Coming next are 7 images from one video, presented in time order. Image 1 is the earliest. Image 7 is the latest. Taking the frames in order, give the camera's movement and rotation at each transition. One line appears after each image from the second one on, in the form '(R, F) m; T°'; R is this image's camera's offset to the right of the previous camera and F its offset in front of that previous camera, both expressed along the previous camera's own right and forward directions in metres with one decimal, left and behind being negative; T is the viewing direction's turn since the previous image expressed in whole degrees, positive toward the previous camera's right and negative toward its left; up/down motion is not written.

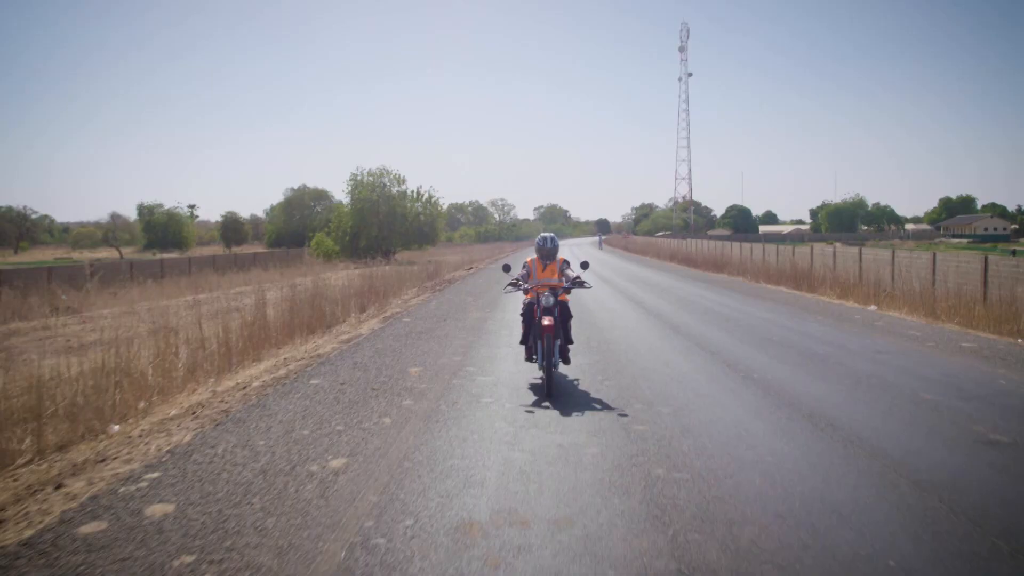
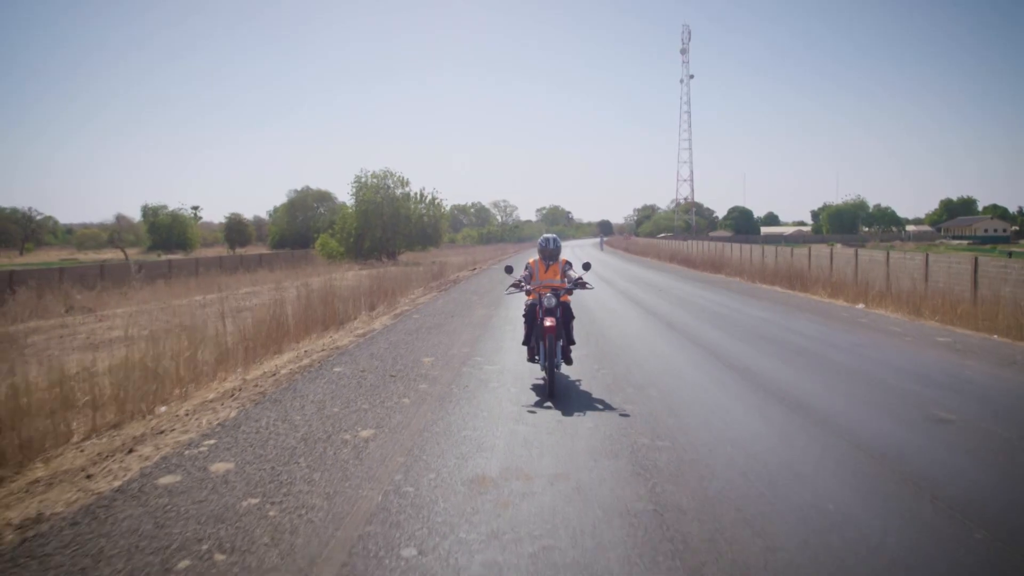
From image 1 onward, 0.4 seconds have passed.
(0.0, -0.8) m; 0°
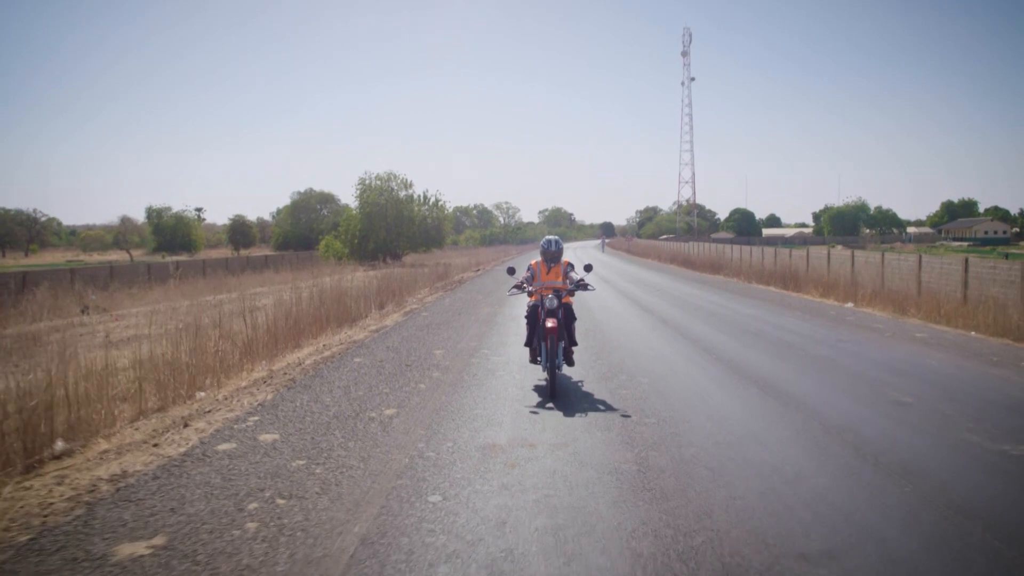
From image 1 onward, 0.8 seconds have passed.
(0.0, -0.9) m; 0°
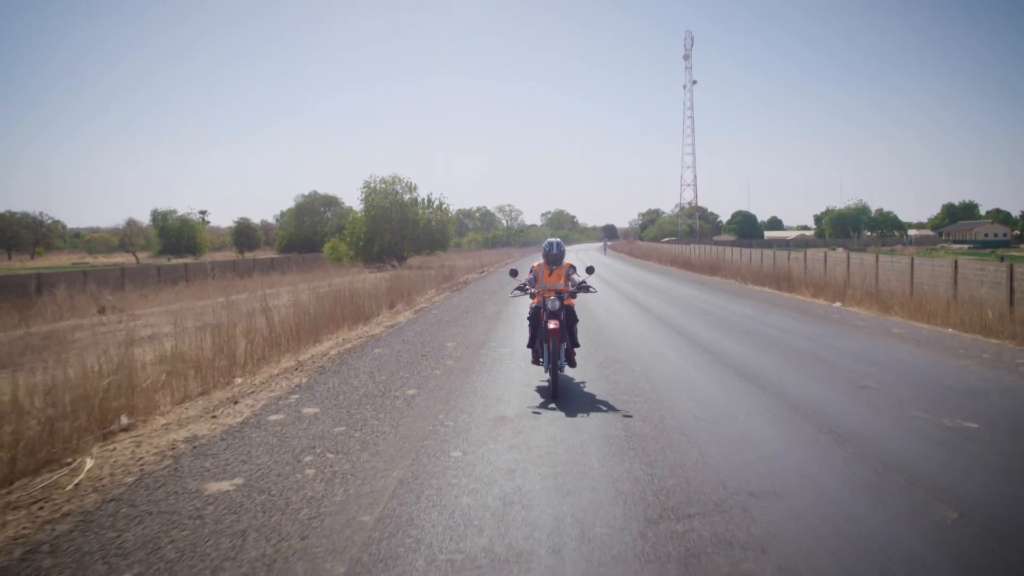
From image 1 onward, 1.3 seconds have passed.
(0.0, -1.0) m; 0°
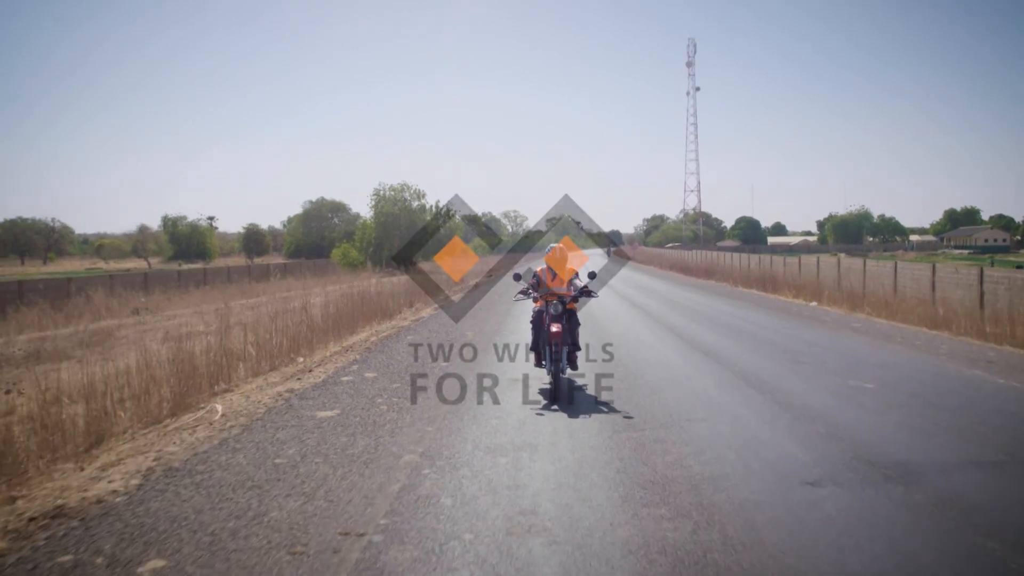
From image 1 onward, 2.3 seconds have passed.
(-0.1, -2.3) m; 0°
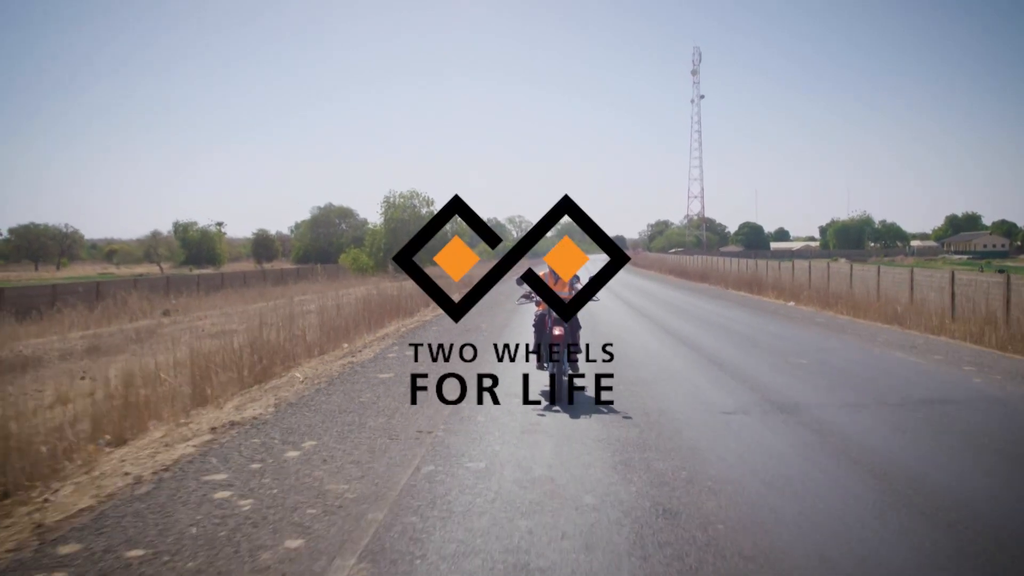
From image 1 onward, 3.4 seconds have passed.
(-0.1, -2.5) m; 0°
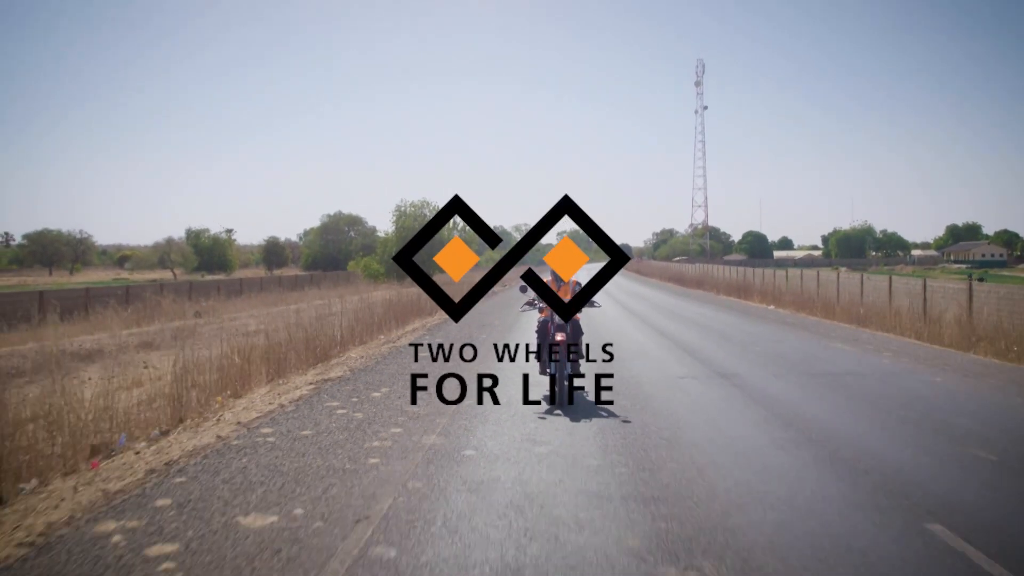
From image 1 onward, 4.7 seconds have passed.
(-0.1, -2.9) m; 0°
